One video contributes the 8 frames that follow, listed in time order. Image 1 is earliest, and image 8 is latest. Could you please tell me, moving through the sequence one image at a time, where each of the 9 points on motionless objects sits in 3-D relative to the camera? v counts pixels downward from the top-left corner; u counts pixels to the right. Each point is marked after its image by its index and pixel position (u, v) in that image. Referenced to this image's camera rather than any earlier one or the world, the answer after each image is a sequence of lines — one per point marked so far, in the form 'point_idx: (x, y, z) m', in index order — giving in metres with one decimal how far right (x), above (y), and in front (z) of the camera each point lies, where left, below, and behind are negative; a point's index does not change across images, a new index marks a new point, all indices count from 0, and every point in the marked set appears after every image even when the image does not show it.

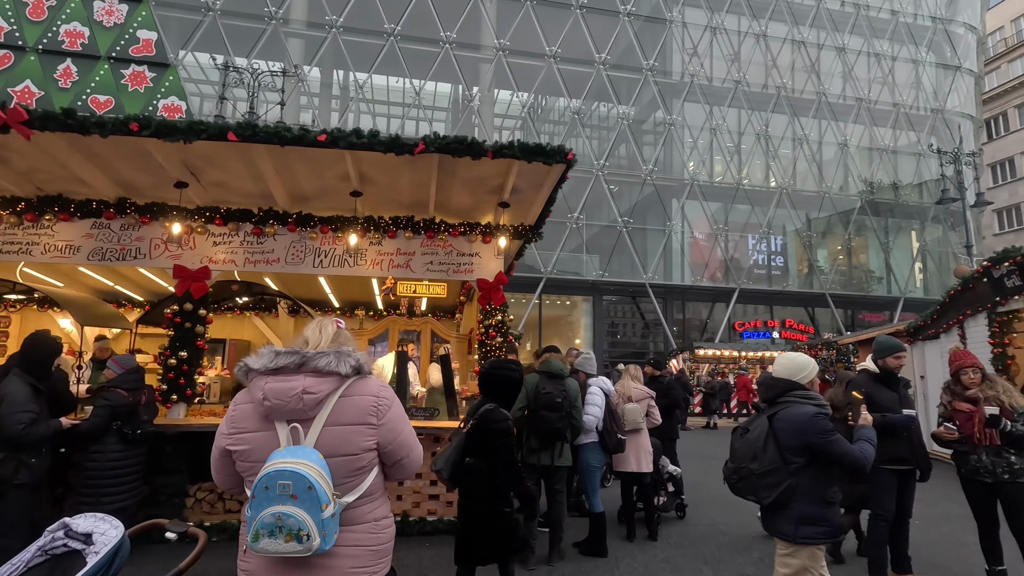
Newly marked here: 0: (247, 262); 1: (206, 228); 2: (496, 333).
0: (-3.1, +0.3, +6.2) m
1: (-3.5, +0.7, +6.1) m
2: (-0.1, -0.5, +6.4) m
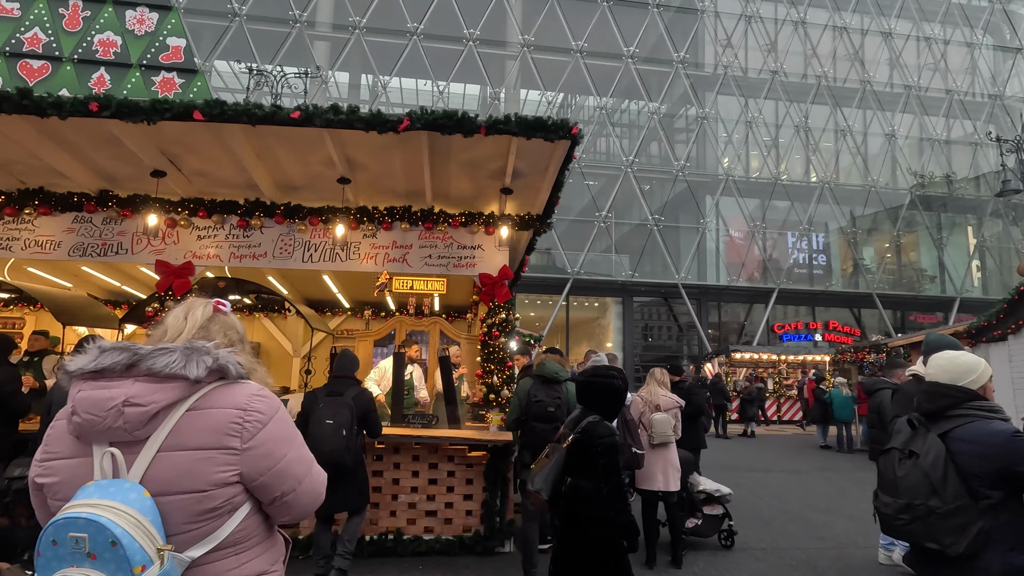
0: (-3.0, +0.3, +5.8) m
1: (-3.5, +0.7, +5.8) m
2: (-0.1, -0.4, +5.8) m
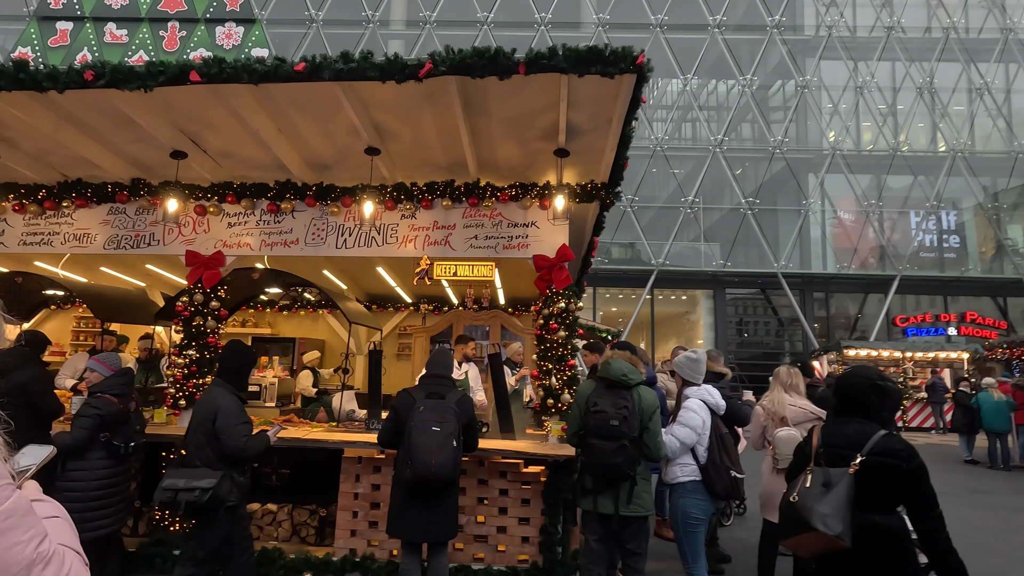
0: (-2.4, +0.4, +5.3) m
1: (-2.9, +0.8, +5.4) m
2: (+0.5, -0.3, +4.9) m
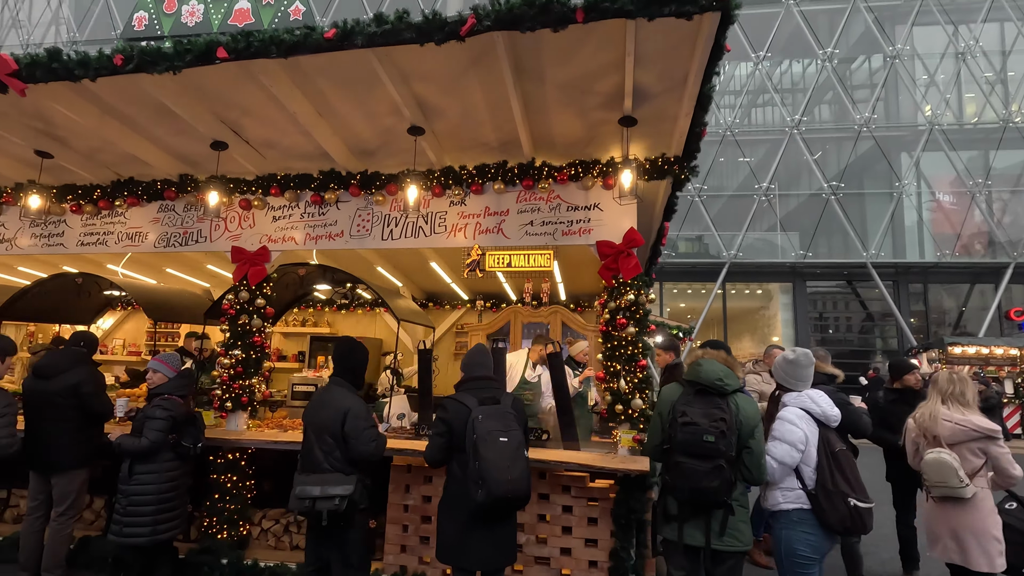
0: (-1.9, +0.5, +5.0) m
1: (-2.4, +0.8, +5.1) m
2: (+1.0, -0.2, +4.3) m
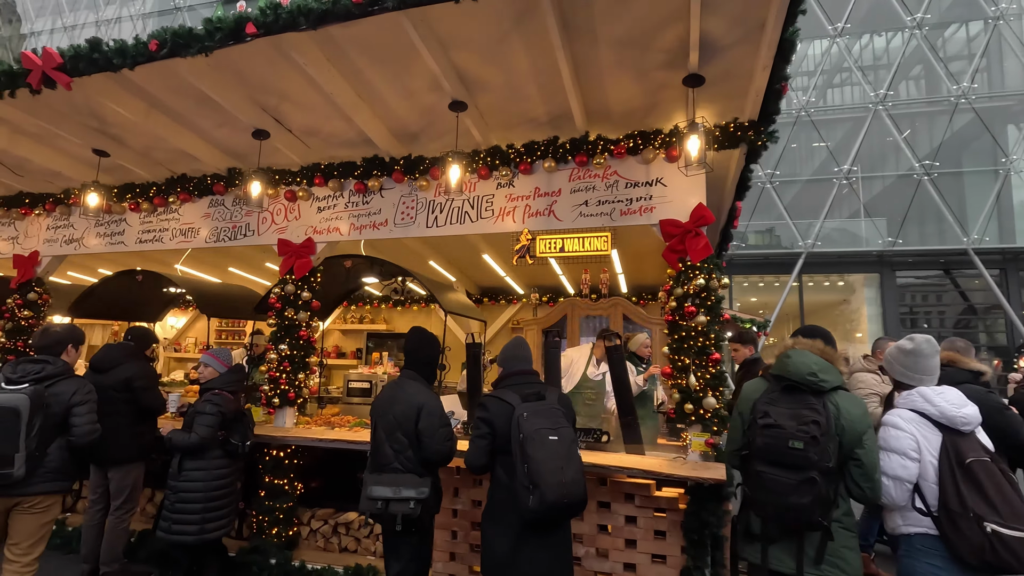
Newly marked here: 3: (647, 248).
0: (-1.4, +0.5, +4.8) m
1: (-1.9, +0.9, +5.0) m
2: (+1.3, -0.1, +3.8) m
3: (+1.5, +0.5, +6.1) m
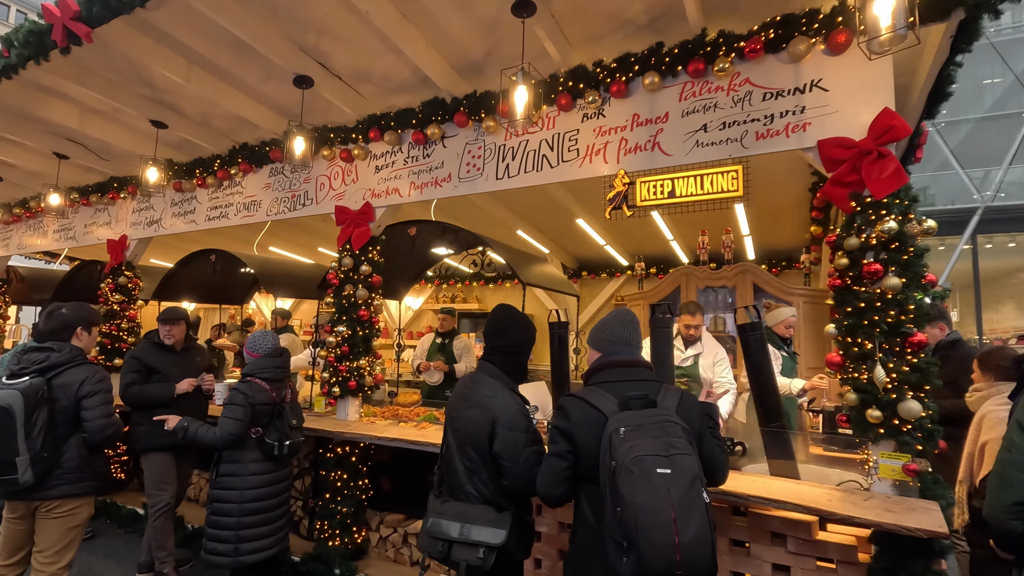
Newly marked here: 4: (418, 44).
0: (-0.7, +0.7, +4.1) m
1: (-1.2, +1.1, +4.3) m
2: (+1.8, +0.2, +2.5) m
3: (+2.4, +0.8, +4.7) m
4: (-0.6, +1.6, +3.5) m
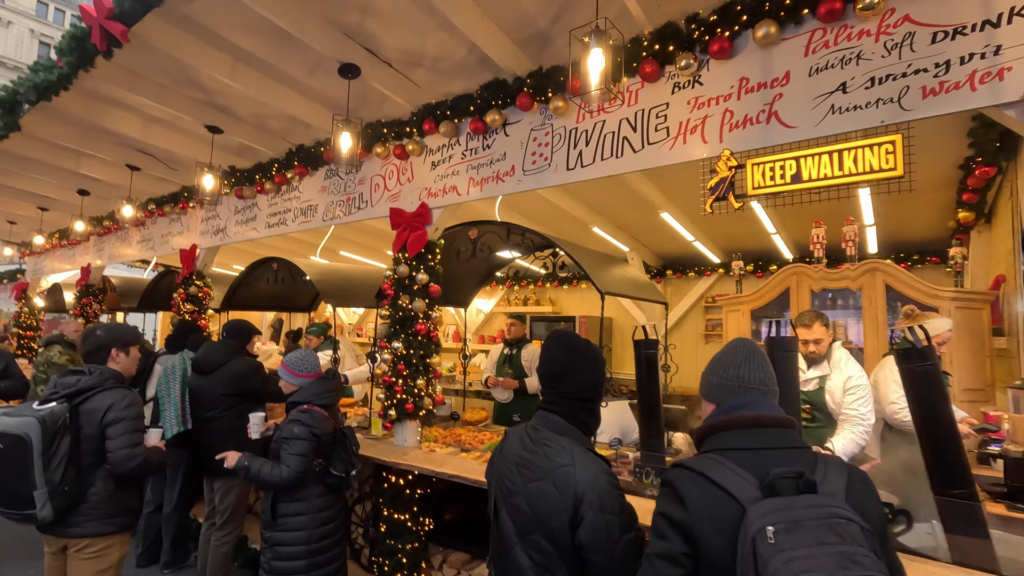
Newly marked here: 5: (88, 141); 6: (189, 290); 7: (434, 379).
0: (-0.3, +0.7, +3.6) m
1: (-0.7, +1.0, +3.9) m
2: (+2.0, +0.1, +1.7) m
3: (+2.9, +0.8, +3.8) m
4: (-0.2, +1.5, +2.9) m
5: (-4.0, +1.4, +5.0) m
6: (-3.4, 0.0, +5.7) m
7: (-0.6, -0.6, +3.8) m
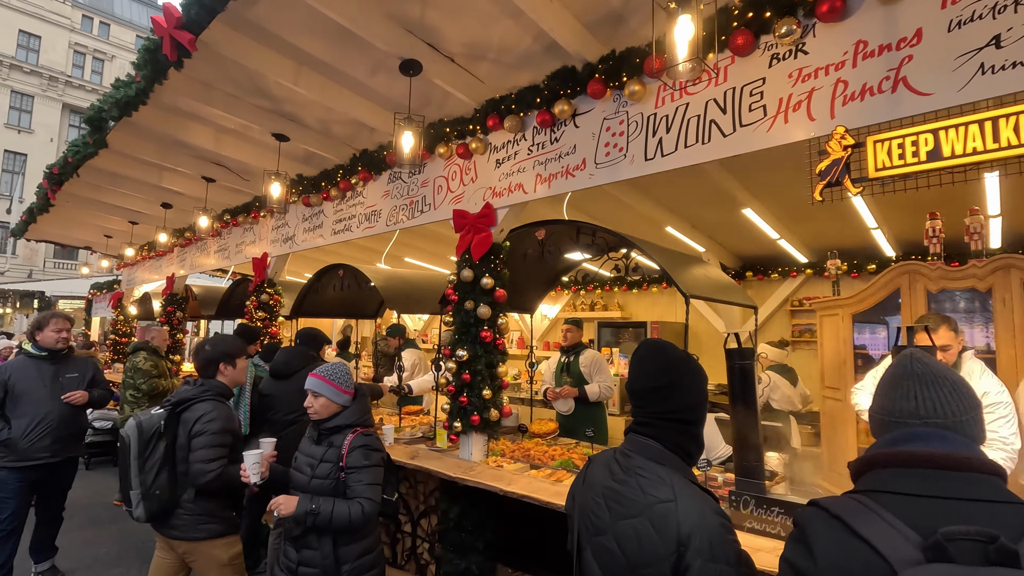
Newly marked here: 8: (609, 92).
0: (+0.2, +0.7, +3.3) m
1: (-0.2, +1.0, +3.7) m
2: (+2.2, +0.1, +1.2) m
3: (+3.4, +0.8, +3.2) m
4: (+0.1, +1.5, +2.7) m
5: (-3.4, +1.3, +5.2) m
6: (-2.7, -0.1, +5.8) m
7: (-0.1, -0.7, +3.6) m
8: (+0.5, +1.1, +3.0) m
